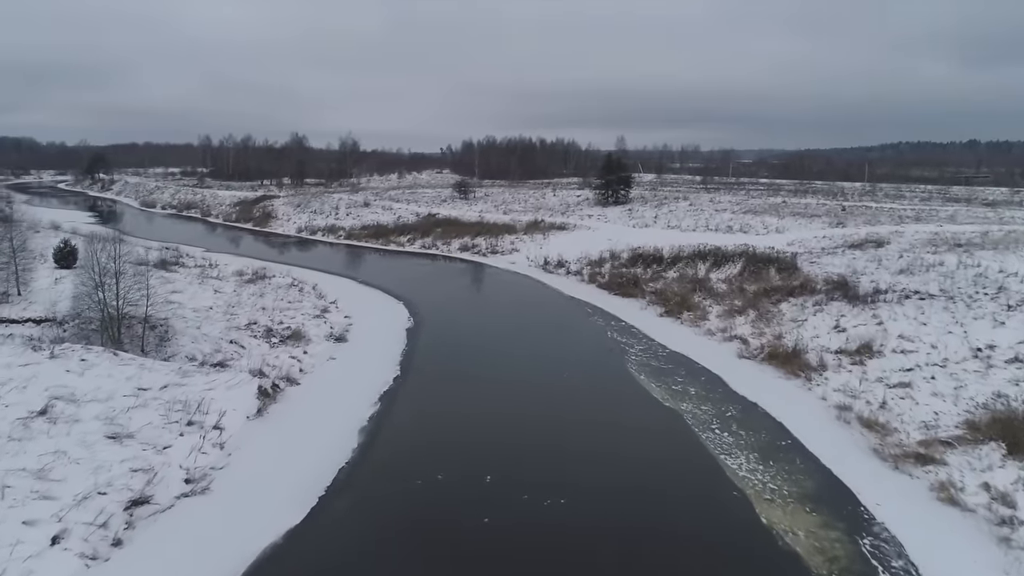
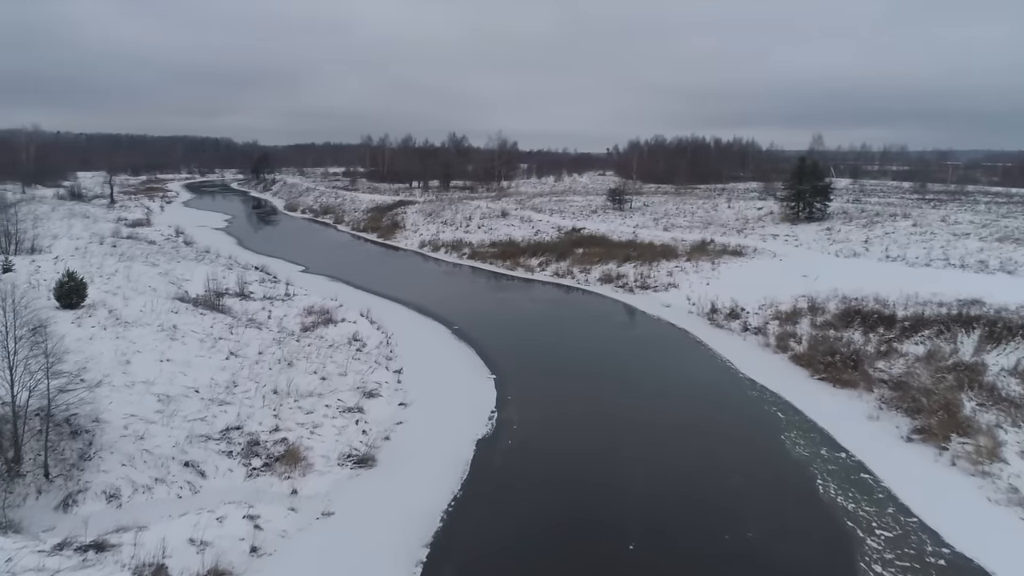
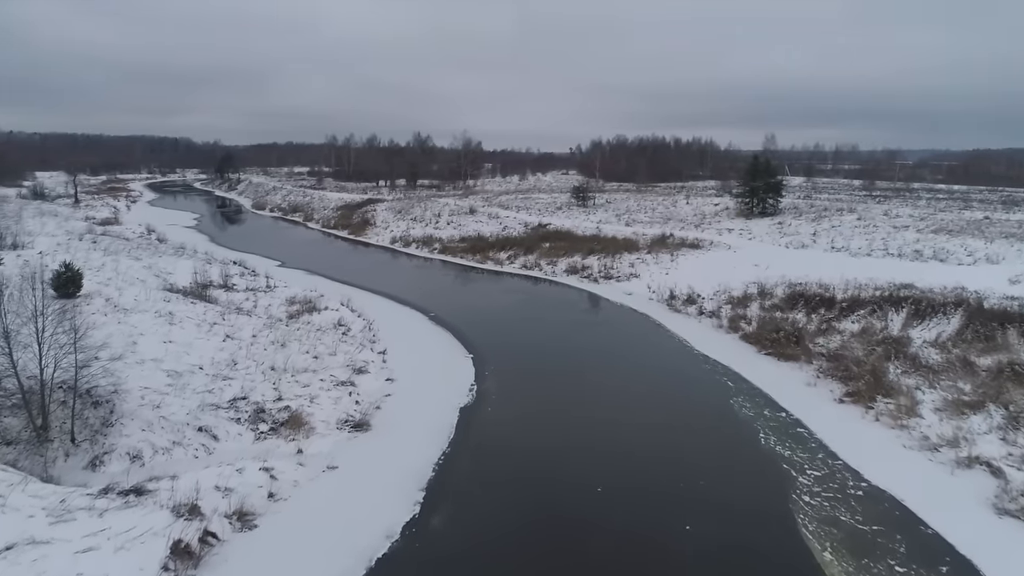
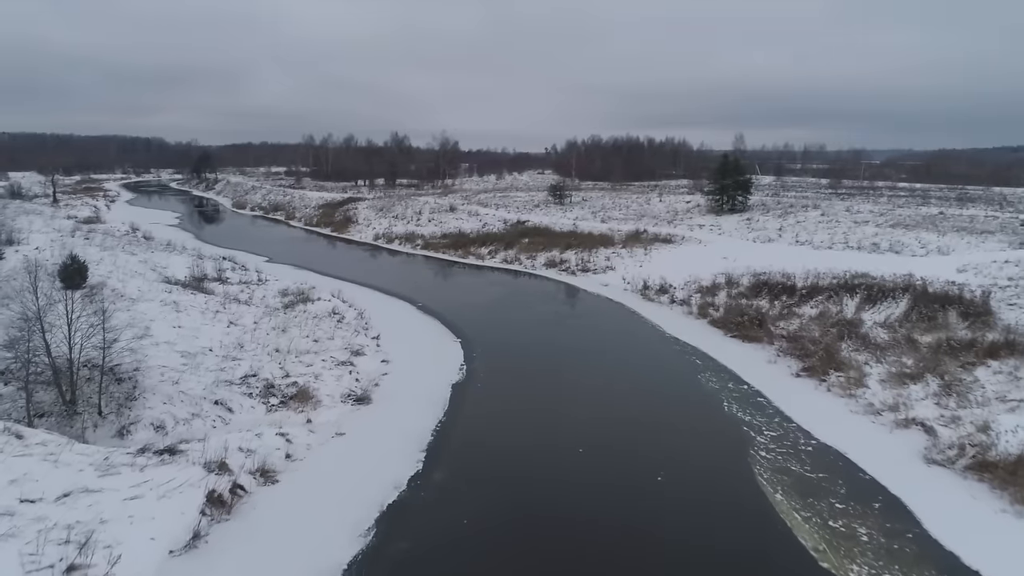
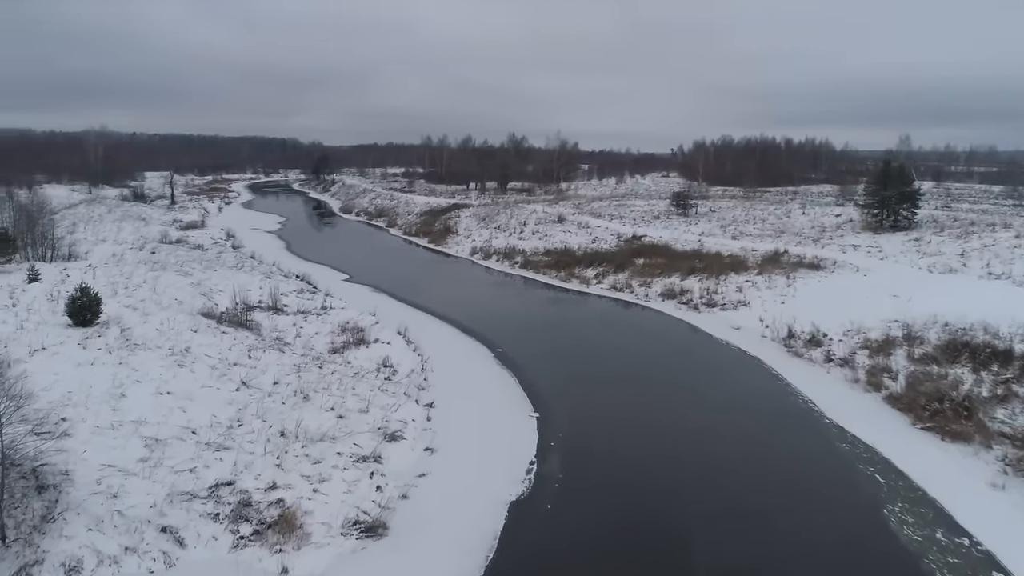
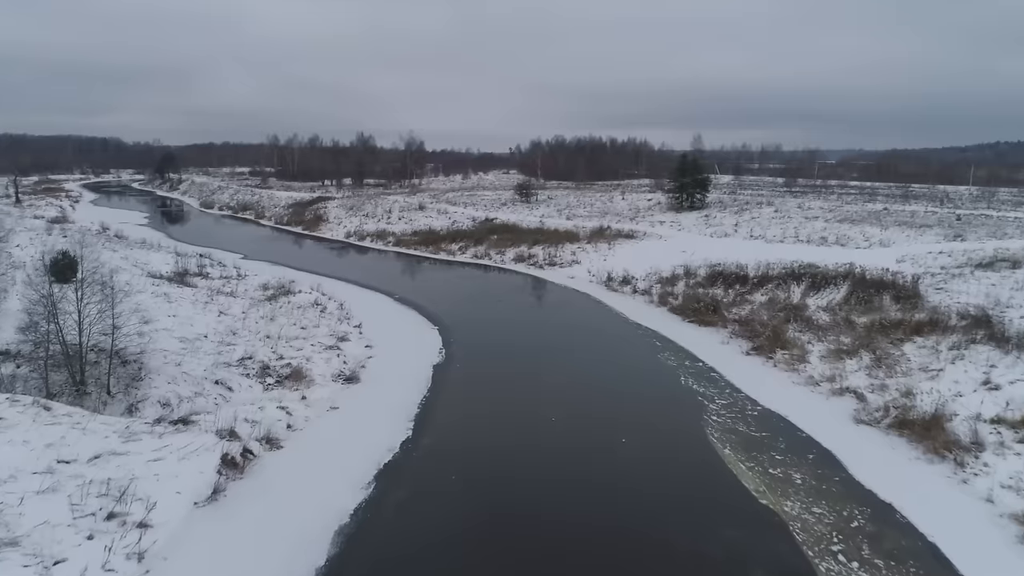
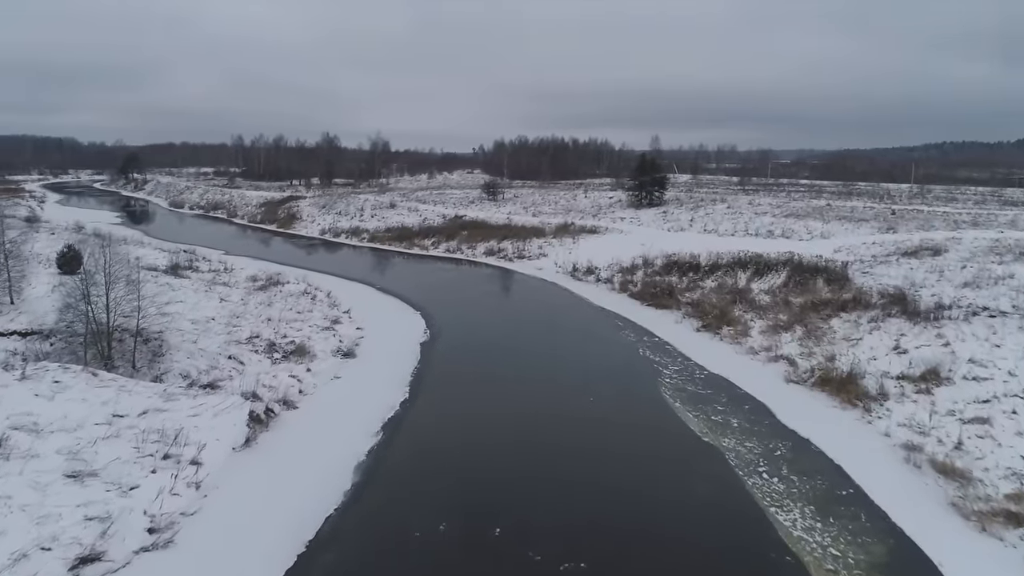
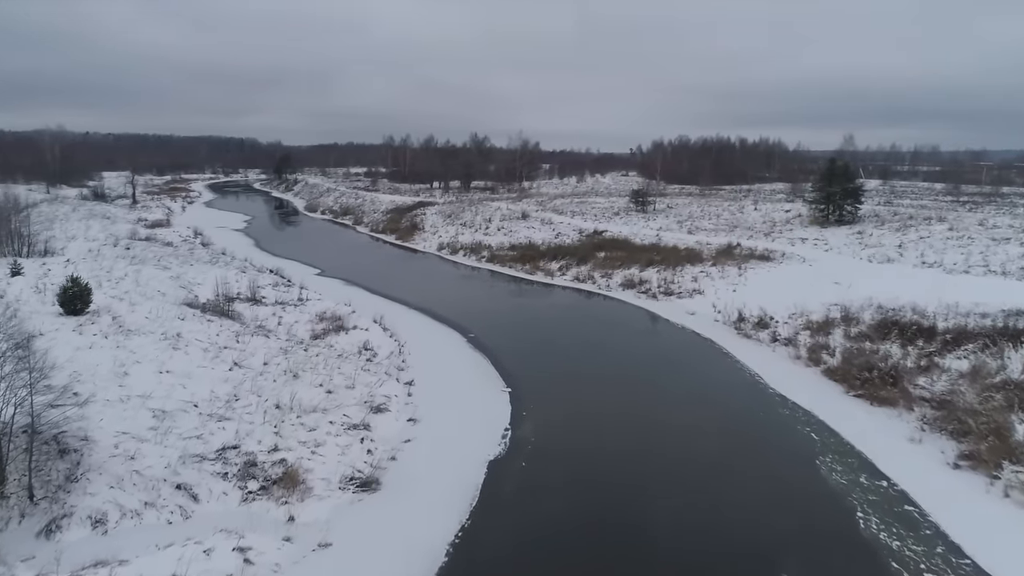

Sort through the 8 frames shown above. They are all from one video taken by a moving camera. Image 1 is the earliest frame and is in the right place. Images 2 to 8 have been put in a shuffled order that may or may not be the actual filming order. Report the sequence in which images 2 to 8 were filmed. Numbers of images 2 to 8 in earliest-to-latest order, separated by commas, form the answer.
7, 6, 4, 3, 2, 8, 5
